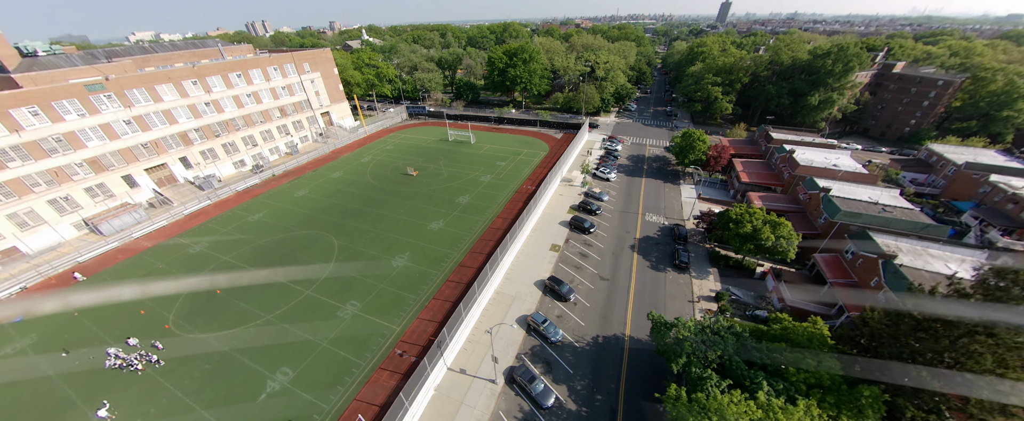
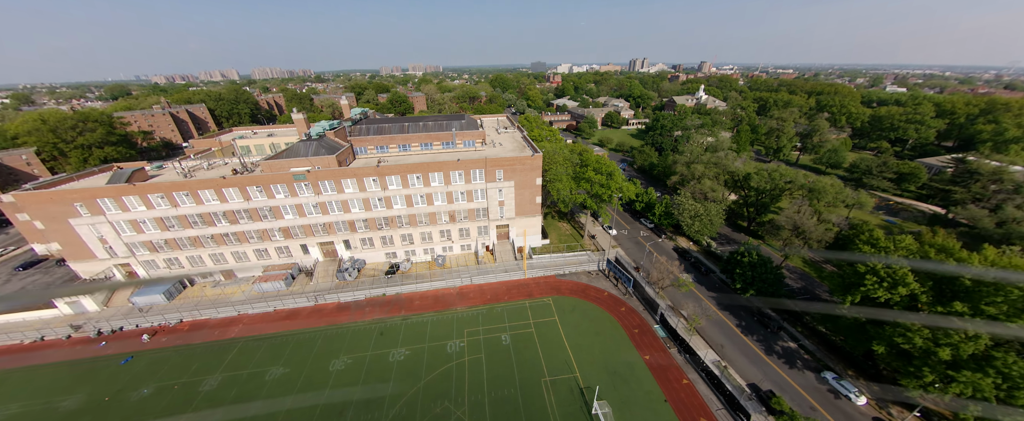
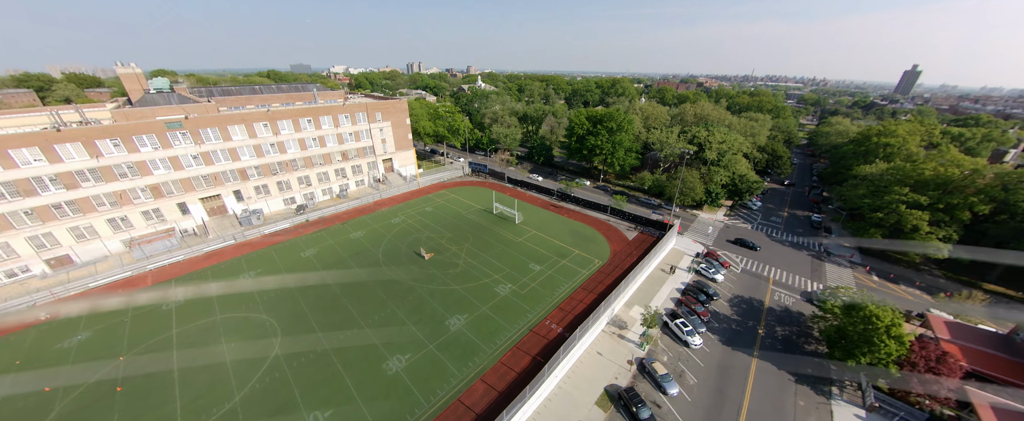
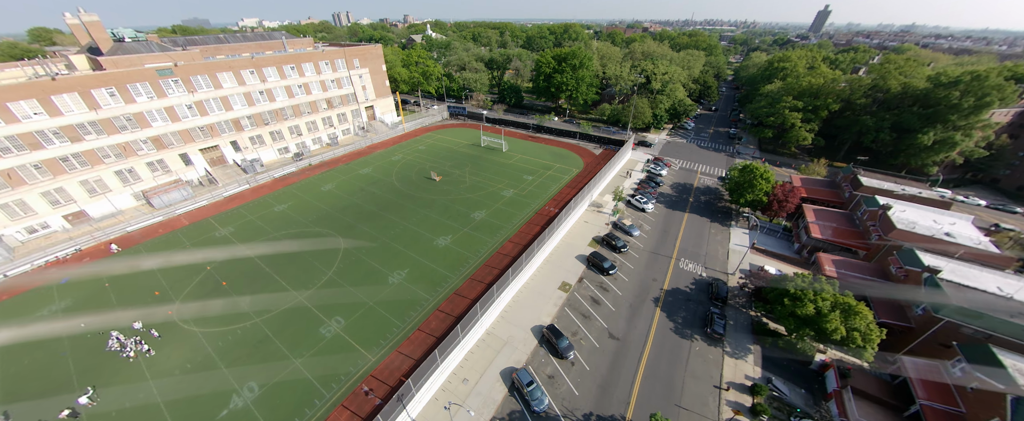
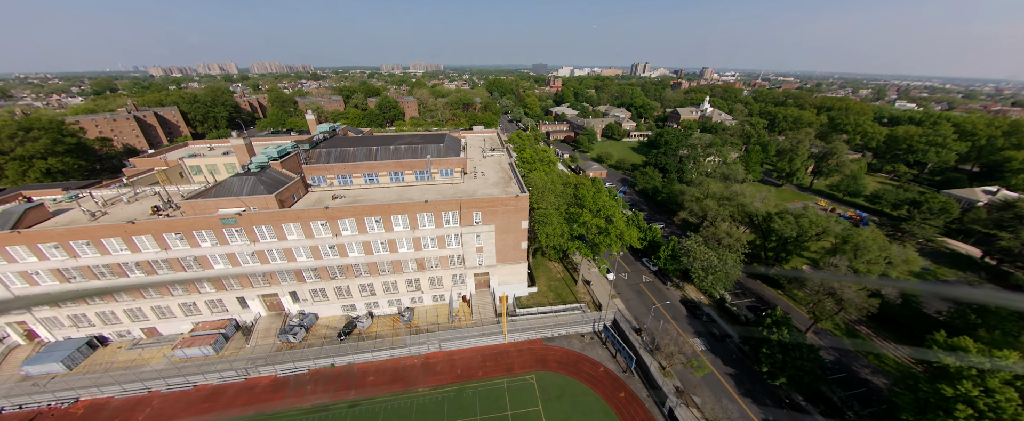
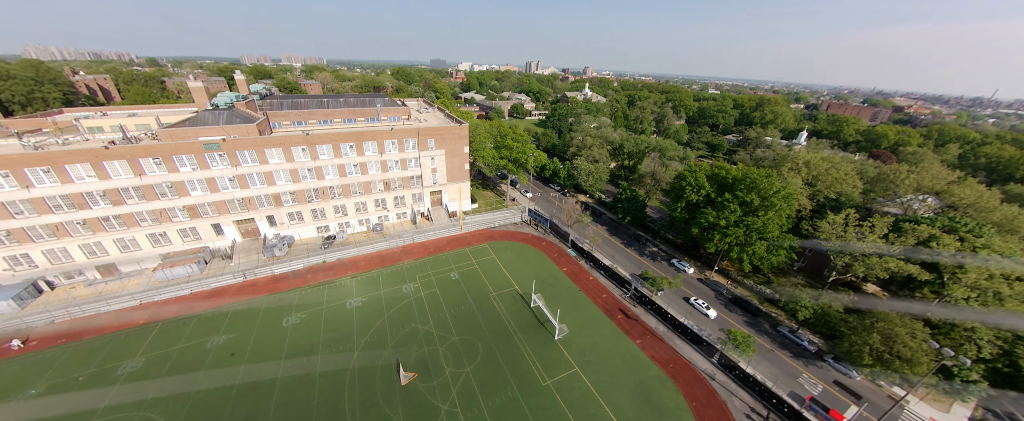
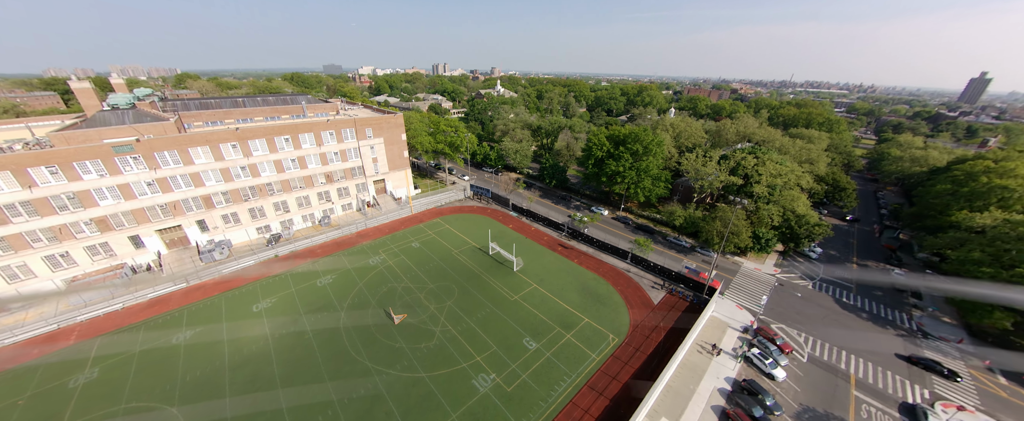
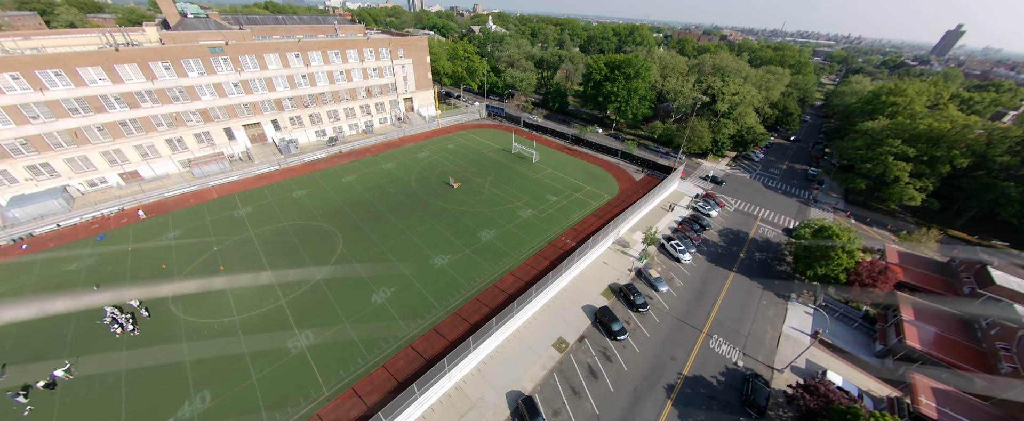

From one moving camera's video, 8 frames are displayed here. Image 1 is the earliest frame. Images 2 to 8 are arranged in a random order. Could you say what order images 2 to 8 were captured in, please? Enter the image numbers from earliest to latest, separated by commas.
4, 8, 3, 7, 6, 2, 5
